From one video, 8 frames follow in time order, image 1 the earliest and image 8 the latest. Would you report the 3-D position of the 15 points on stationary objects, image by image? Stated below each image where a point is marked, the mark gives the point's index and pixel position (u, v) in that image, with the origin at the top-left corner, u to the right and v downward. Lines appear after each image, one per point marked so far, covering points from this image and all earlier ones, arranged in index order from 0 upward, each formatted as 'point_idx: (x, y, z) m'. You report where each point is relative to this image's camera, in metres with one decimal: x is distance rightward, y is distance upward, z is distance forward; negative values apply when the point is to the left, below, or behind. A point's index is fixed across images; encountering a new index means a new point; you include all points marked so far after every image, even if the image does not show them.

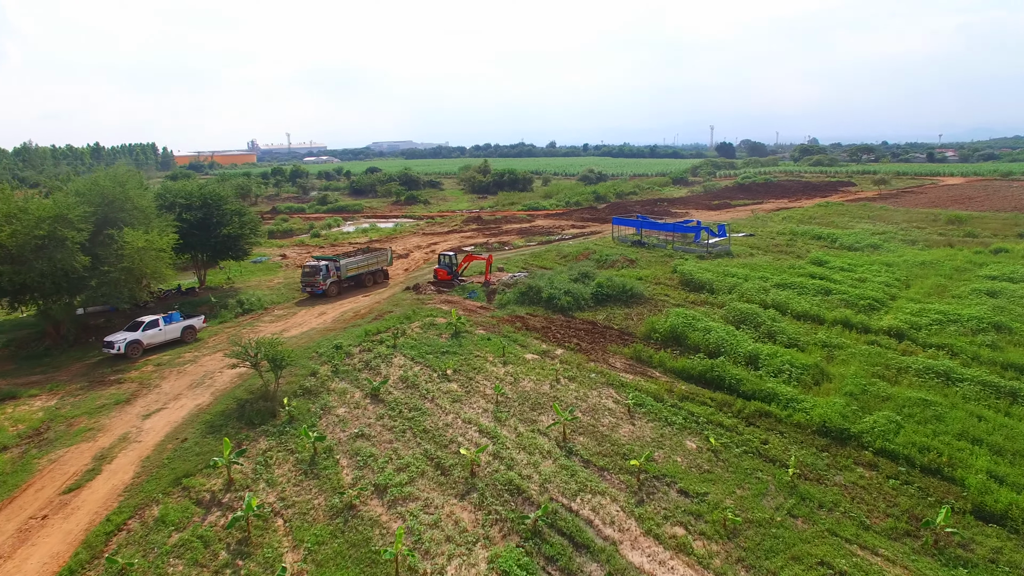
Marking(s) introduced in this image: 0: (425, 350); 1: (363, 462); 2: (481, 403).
0: (-2.7, -1.9, +15.1) m
1: (-2.9, -3.3, +9.6) m
2: (-0.8, -2.8, +12.1) m
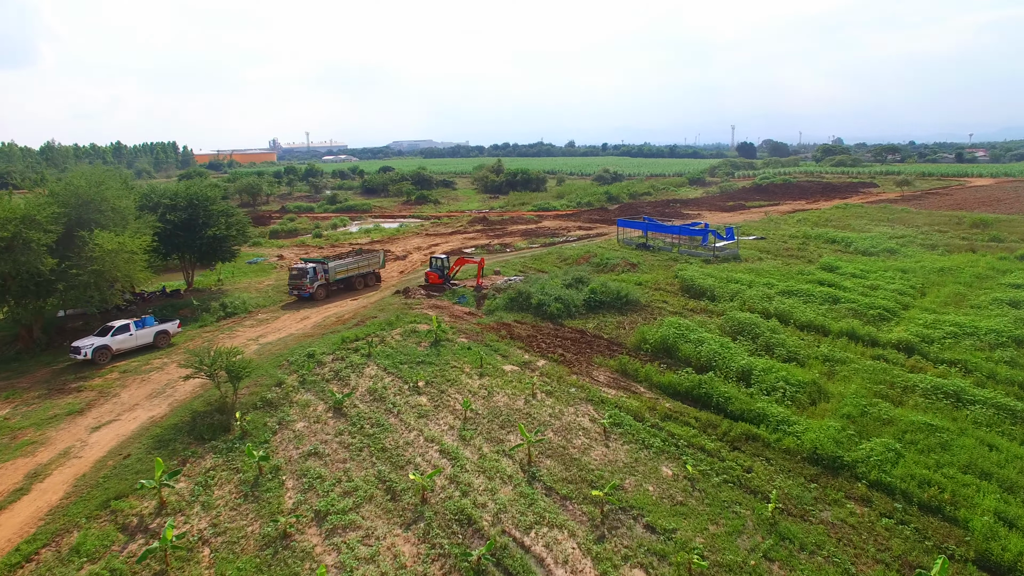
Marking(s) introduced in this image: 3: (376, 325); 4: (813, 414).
0: (-3.3, -2.1, +14.5) m
1: (-3.7, -3.5, +9.0) m
2: (-1.5, -3.0, +11.4) m
3: (-4.8, -1.4, +17.6) m
4: (+7.0, -2.9, +11.6) m
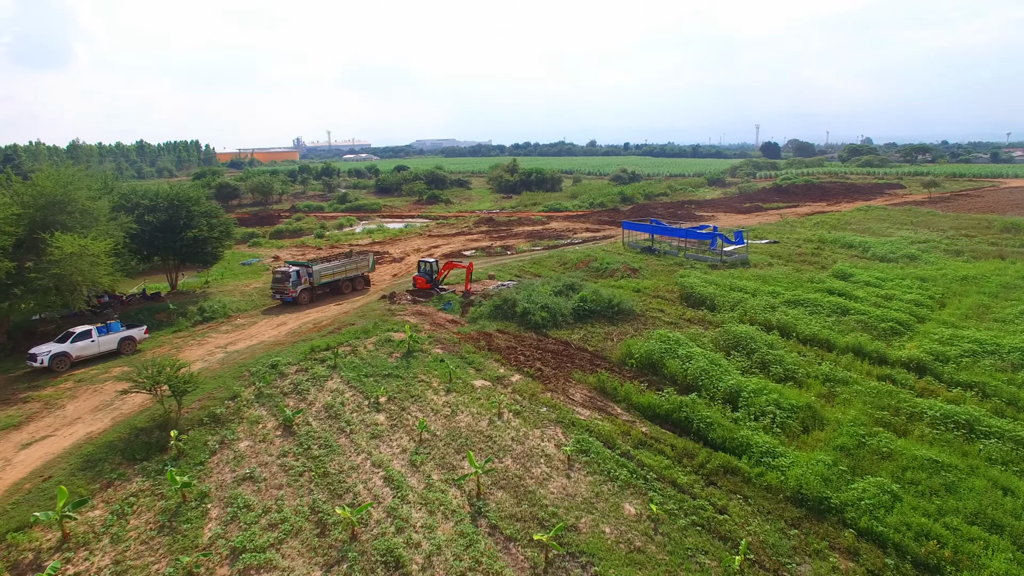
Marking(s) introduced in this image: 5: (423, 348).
0: (-4.0, -2.3, +13.8) m
1: (-4.6, -3.8, +8.2) m
2: (-2.3, -3.2, +10.6) m
3: (-5.5, -1.6, +16.9) m
4: (+6.1, -3.3, +10.5) m
5: (-2.8, -1.9, +15.7) m
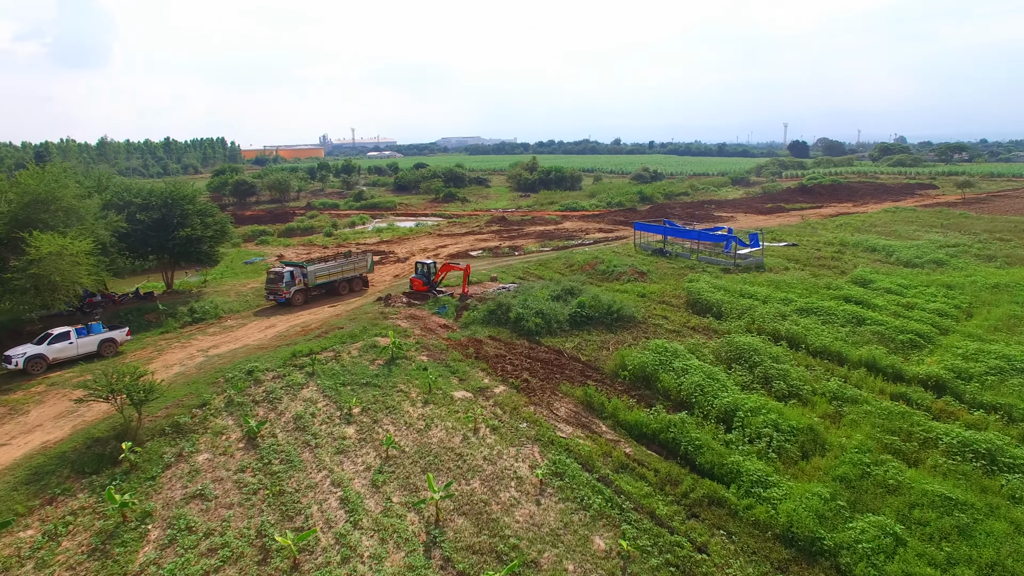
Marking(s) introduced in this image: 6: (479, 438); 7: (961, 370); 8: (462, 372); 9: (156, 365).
0: (-4.4, -2.4, +13.2) m
1: (-5.3, -3.9, +7.8) m
2: (-2.9, -3.4, +10.0) m
3: (-5.8, -1.7, +16.5) m
4: (+5.5, -3.6, +9.6) m
5: (-3.2, -2.0, +15.1) m
6: (-0.7, -3.3, +10.9) m
7: (+13.0, -2.4, +14.5) m
8: (-1.4, -2.4, +14.2) m
9: (-9.7, -2.1, +13.6) m
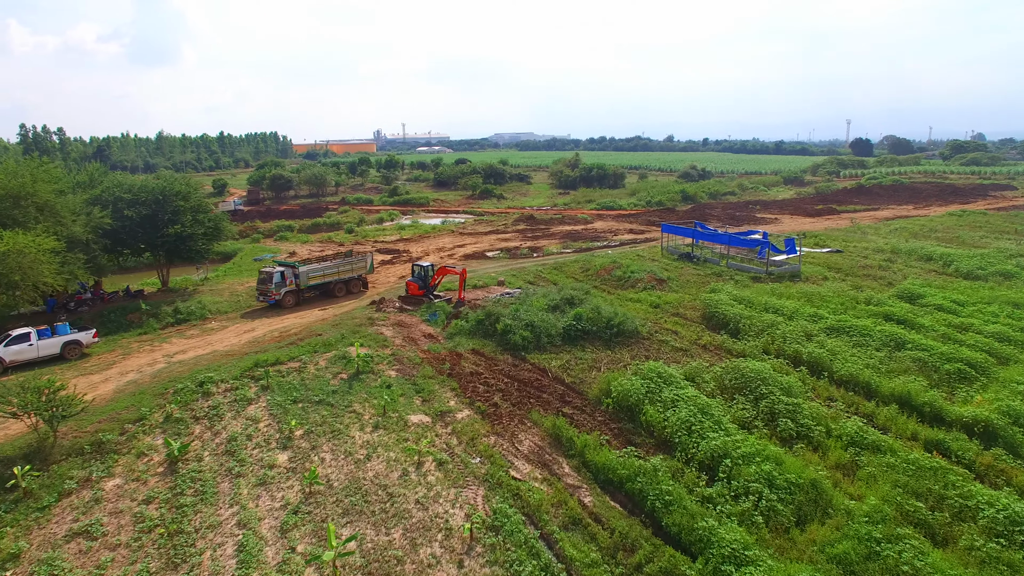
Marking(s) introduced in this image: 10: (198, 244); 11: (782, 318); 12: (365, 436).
0: (-5.3, -2.6, +12.3) m
1: (-6.6, -4.1, +6.9) m
2: (-4.0, -3.7, +9.0) m
3: (-6.3, -1.8, +15.6) m
4: (+4.4, -4.1, +7.9) m
5: (-3.8, -2.3, +14.1) m
6: (-1.8, -3.6, +9.6) m
7: (+12.2, -3.1, +12.1) m
8: (-2.2, -2.7, +13.0) m
9: (-10.5, -2.2, +13.0) m
10: (-12.5, +1.7, +19.8) m
11: (+10.5, -1.2, +19.4) m
12: (-3.2, -3.2, +10.9) m
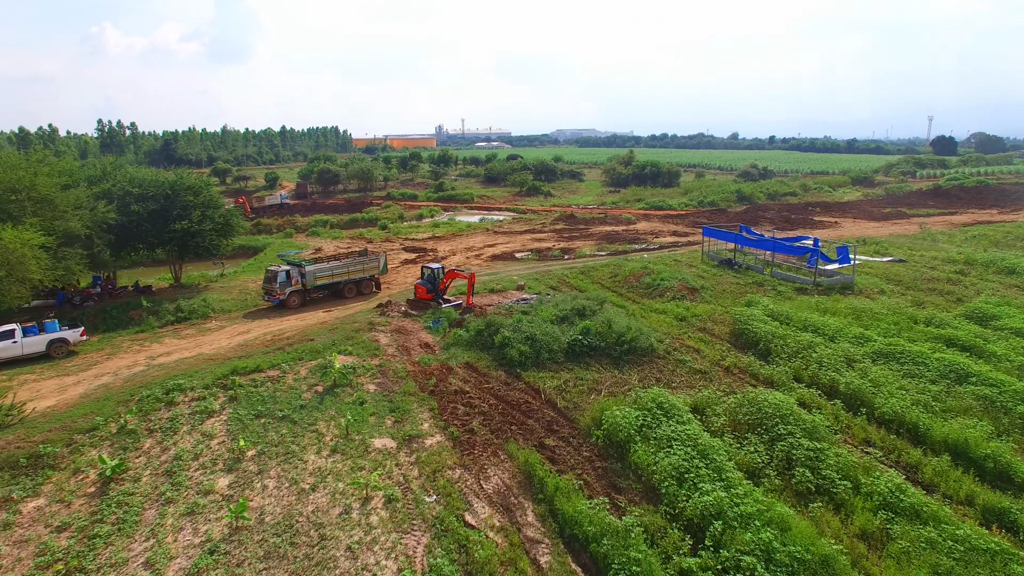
0: (-5.7, -2.8, +11.6) m
1: (-7.6, -4.2, +6.3) m
2: (-4.8, -3.9, +8.1) m
3: (-6.4, -1.9, +14.9) m
4: (+3.4, -4.5, +6.2) m
5: (-4.1, -2.5, +13.2) m
6: (-2.5, -3.9, +8.6) m
7: (+11.6, -3.7, +9.7) m
8: (-2.6, -2.9, +11.9) m
9: (-10.8, -2.2, +12.8) m
10: (-12.0, +1.8, +19.7) m
11: (+10.6, -1.8, +17.1) m
12: (-3.8, -3.4, +9.9) m
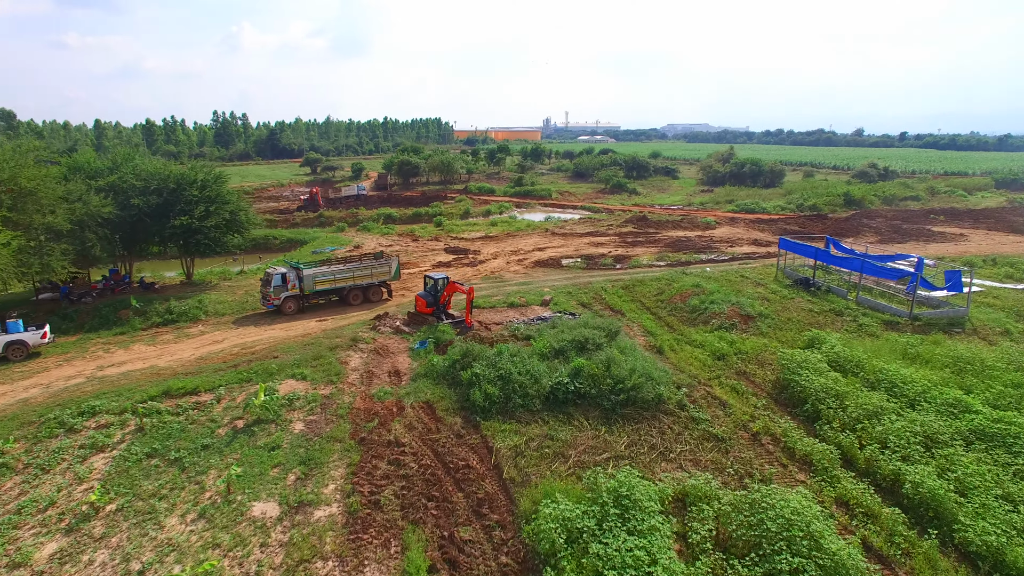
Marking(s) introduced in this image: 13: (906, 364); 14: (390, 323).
0: (-7.1, -3.2, +10.1) m
1: (-9.9, -4.6, +5.3) m
2: (-6.8, -4.3, +6.6) m
3: (-7.1, -2.3, +13.6) m
4: (+0.9, -5.4, +3.4) m
5: (-5.2, -2.9, +11.5) m
6: (-4.5, -4.4, +6.7) m
7: (+9.6, -5.1, +5.4) m
8: (-3.9, -3.5, +10.0) m
9: (-11.8, -2.3, +12.2) m
10: (-11.7, +1.8, +19.2) m
11: (+10.0, -3.1, +12.9) m
12: (-5.5, -3.9, +8.2) m
13: (+12.5, -2.4, +15.8) m
14: (-4.4, -1.3, +18.1) m
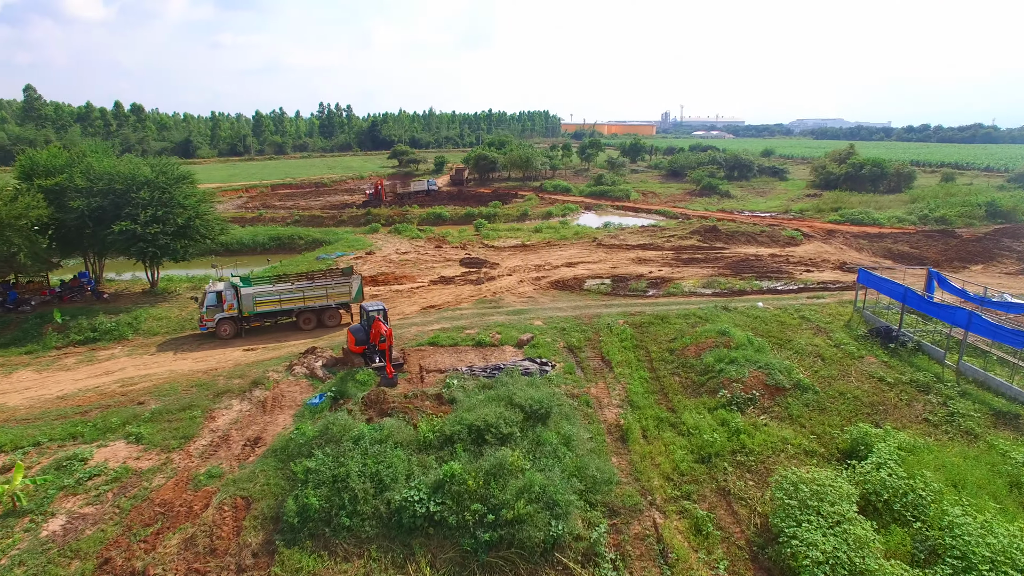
0: (-10.4, -4.1, +8.0) m
1: (-14.0, -5.3, +3.8) m
2: (-10.8, -5.2, +4.5) m
3: (-9.7, -3.1, +11.4) m
4: (-3.9, -6.8, 0.0) m
5: (-8.2, -3.9, +9.0) m
6: (-8.5, -5.5, +4.2) m
7: (+5.1, -7.0, +0.4) m
8: (-7.3, -4.5, +7.3) m
9: (-14.6, -2.8, +10.9) m
10: (-12.9, +1.3, +17.7) m
11: (+6.9, -5.0, +7.6) m
12: (-9.2, -4.9, +5.9) m
13: (+10.0, -4.5, +10.0) m
14: (-6.1, -2.3, +15.3) m
